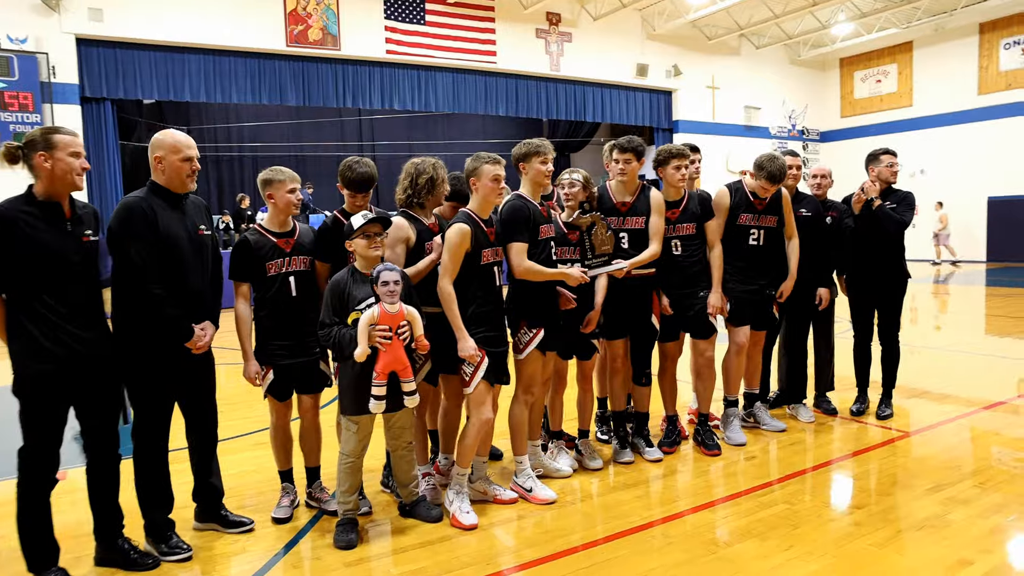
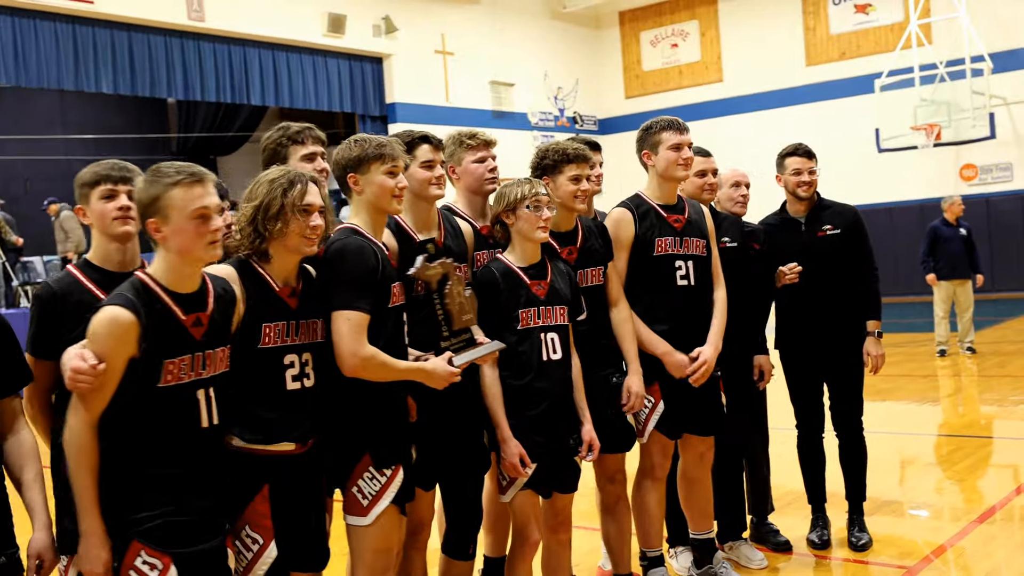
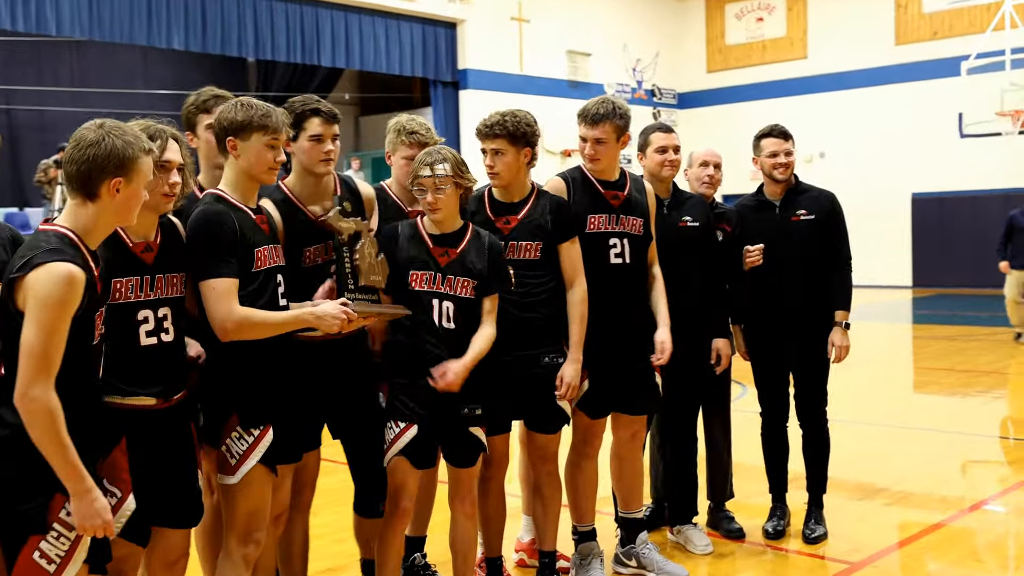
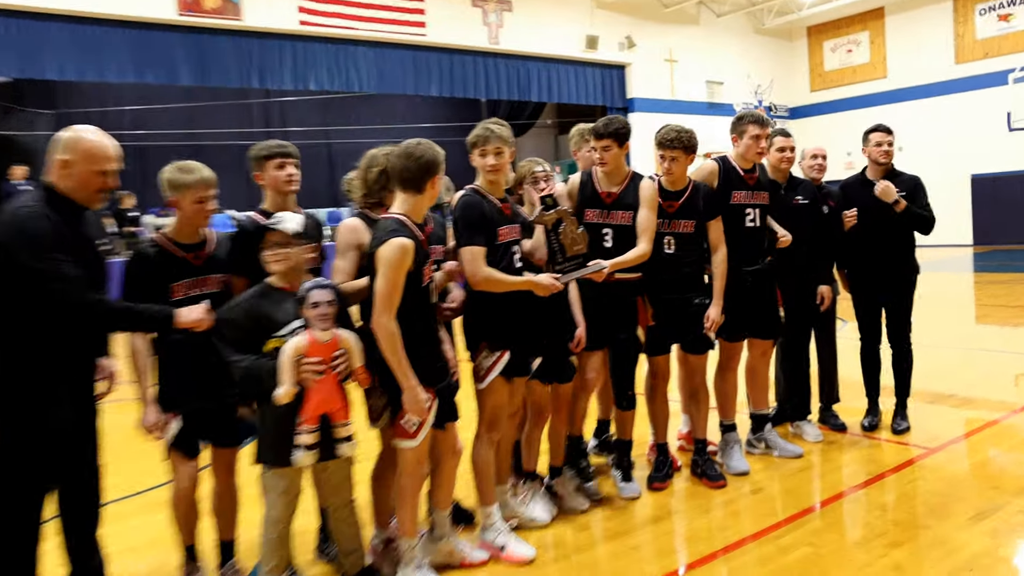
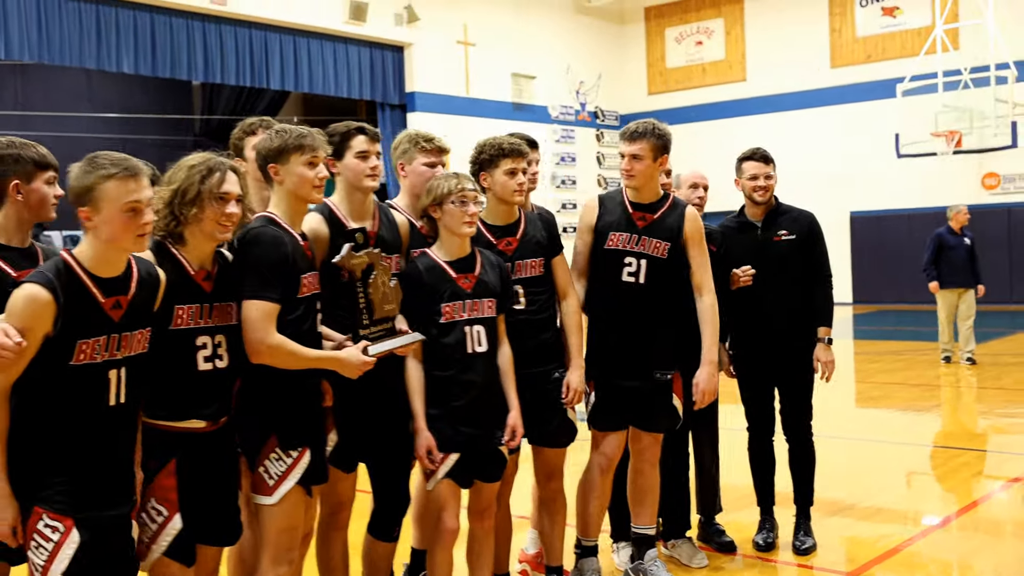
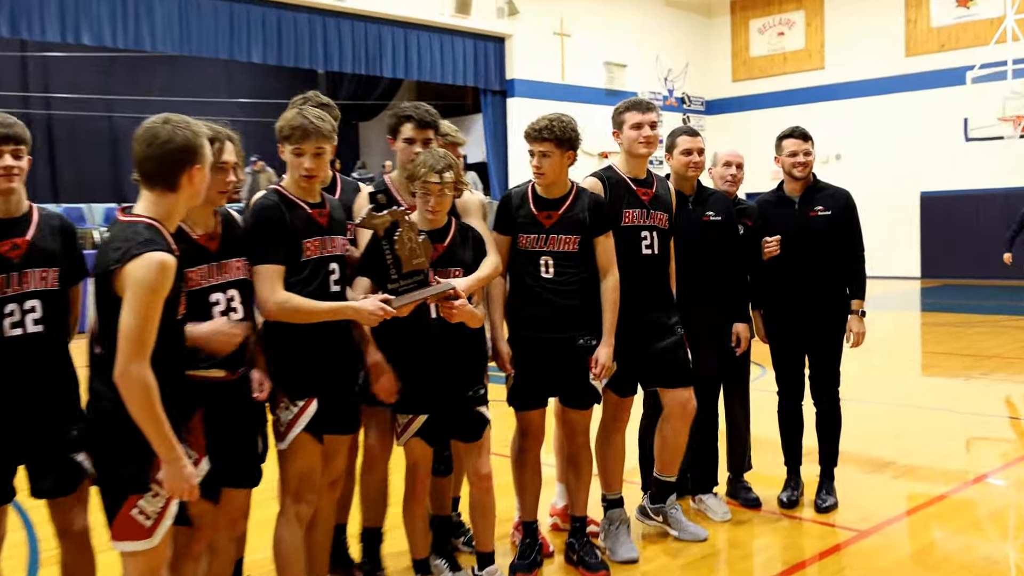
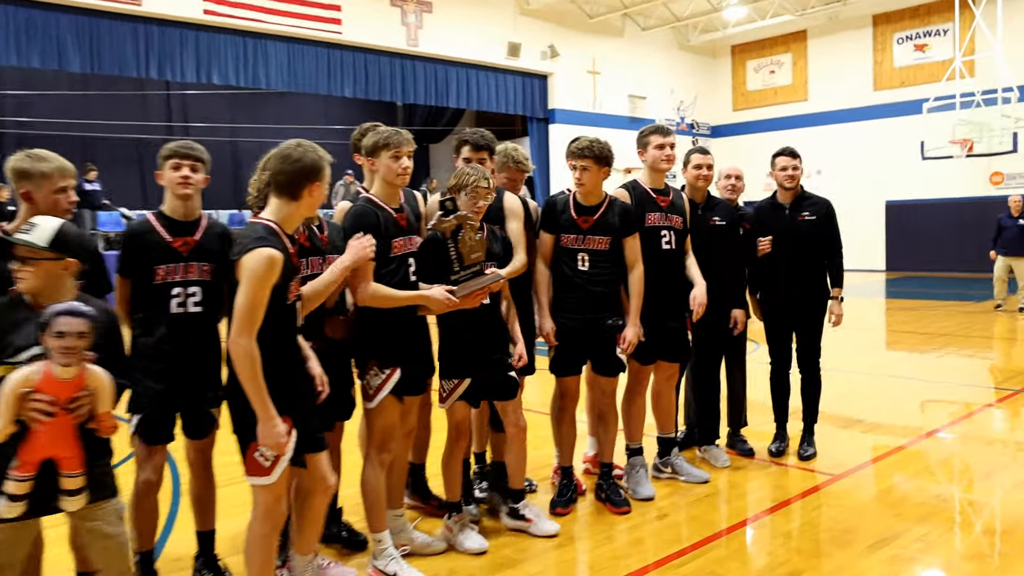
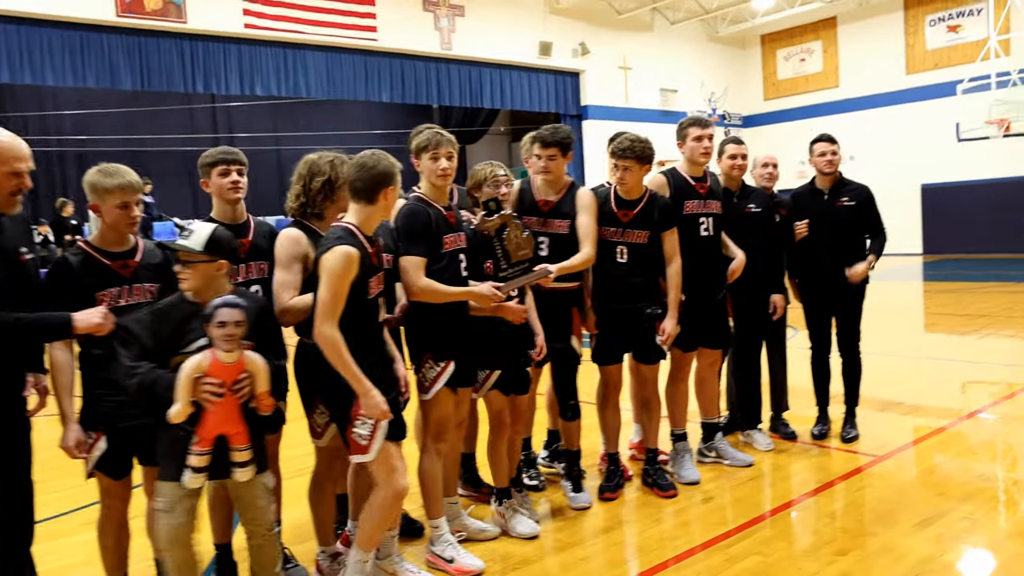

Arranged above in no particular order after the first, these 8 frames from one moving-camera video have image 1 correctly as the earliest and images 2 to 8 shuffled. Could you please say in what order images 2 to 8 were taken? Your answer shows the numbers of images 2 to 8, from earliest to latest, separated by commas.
4, 8, 7, 6, 3, 5, 2
